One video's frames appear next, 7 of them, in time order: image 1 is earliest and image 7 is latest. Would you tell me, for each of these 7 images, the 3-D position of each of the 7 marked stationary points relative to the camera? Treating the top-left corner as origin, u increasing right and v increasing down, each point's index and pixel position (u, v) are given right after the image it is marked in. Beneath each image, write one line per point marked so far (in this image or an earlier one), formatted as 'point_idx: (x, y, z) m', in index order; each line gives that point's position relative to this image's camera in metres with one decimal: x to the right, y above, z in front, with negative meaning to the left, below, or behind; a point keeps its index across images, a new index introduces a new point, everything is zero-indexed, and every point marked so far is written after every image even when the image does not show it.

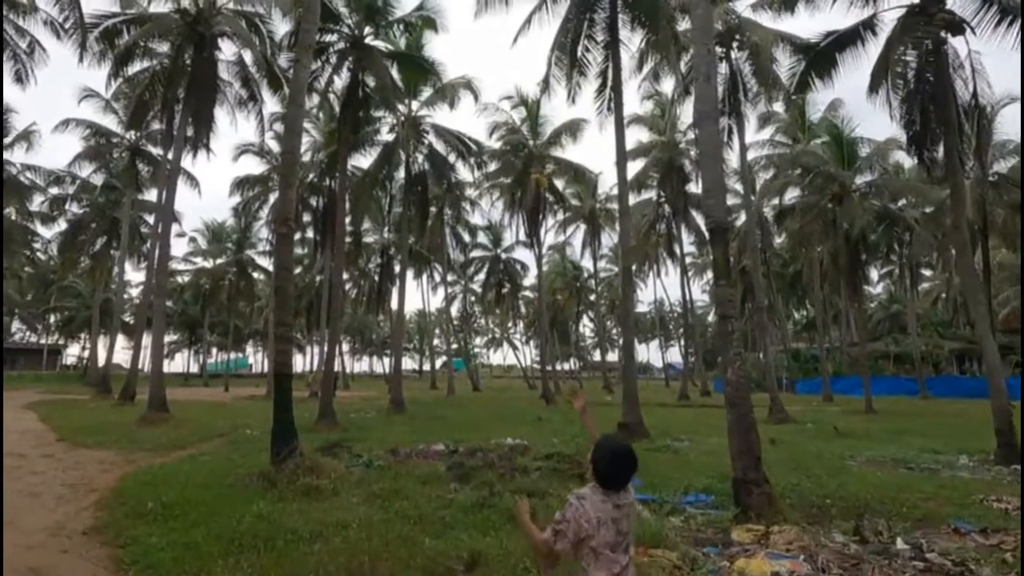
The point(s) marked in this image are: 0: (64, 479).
0: (-8.9, -3.8, +10.6) m
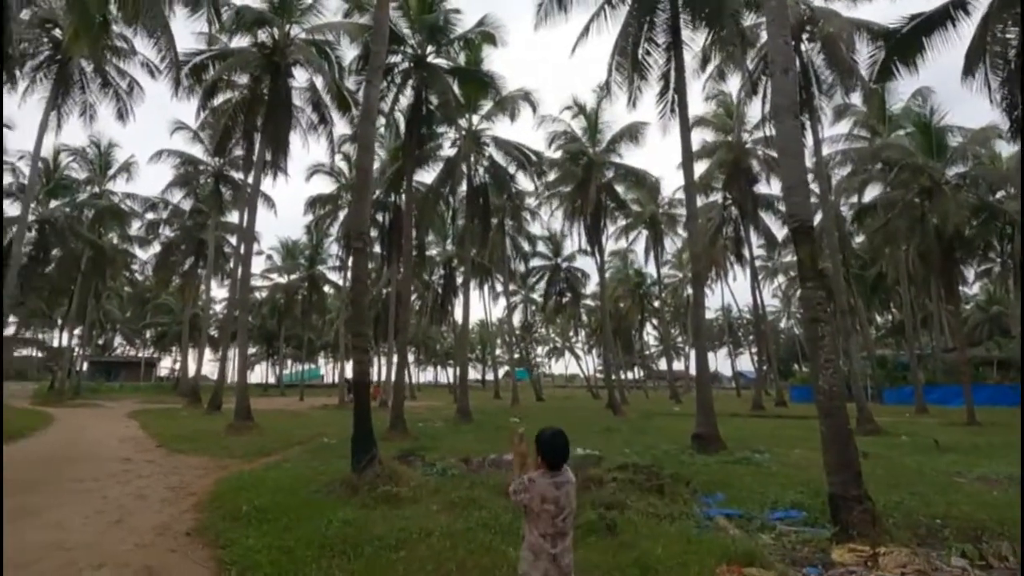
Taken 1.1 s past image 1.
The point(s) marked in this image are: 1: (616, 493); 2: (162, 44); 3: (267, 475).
0: (-7.4, -4.1, +11.4) m
1: (+1.7, -3.4, +8.8) m
2: (-11.2, +7.8, +17.1) m
3: (-5.2, -4.0, +11.3) m
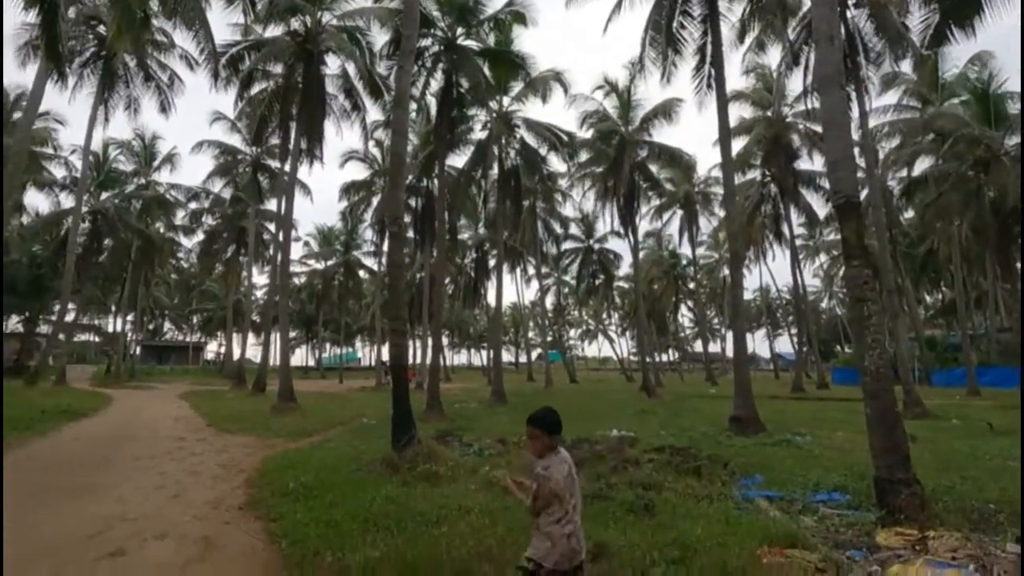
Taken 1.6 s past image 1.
0: (-6.6, -3.8, +11.9) m
1: (+2.3, -3.1, +8.8) m
2: (-10.3, +8.3, +17.5) m
3: (-4.4, -3.6, +11.7) m
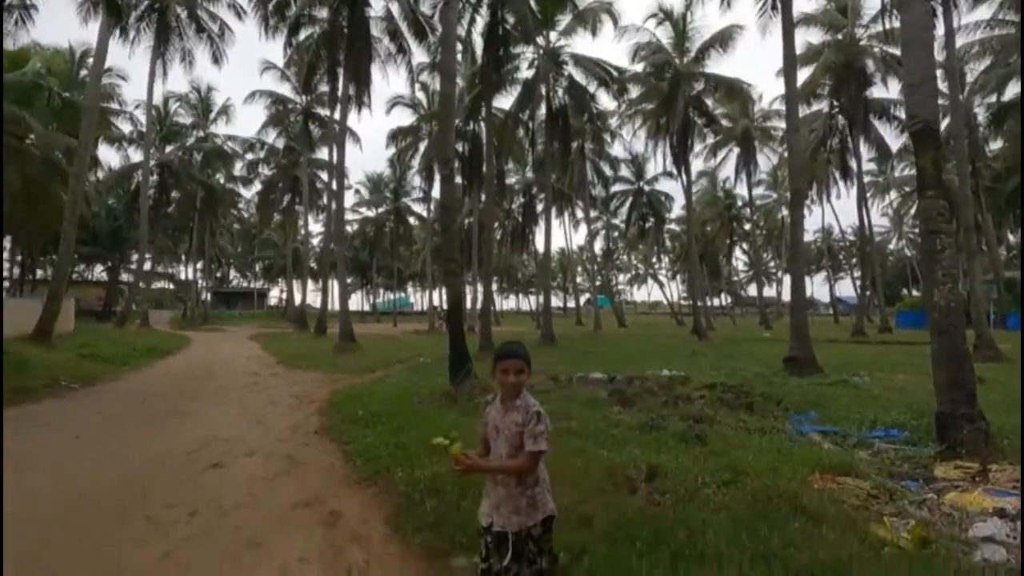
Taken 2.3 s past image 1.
0: (-5.4, -2.5, +12.9) m
1: (+3.2, -2.0, +8.9) m
2: (-8.7, +10.1, +17.5) m
3: (-3.2, -2.3, +12.5) m
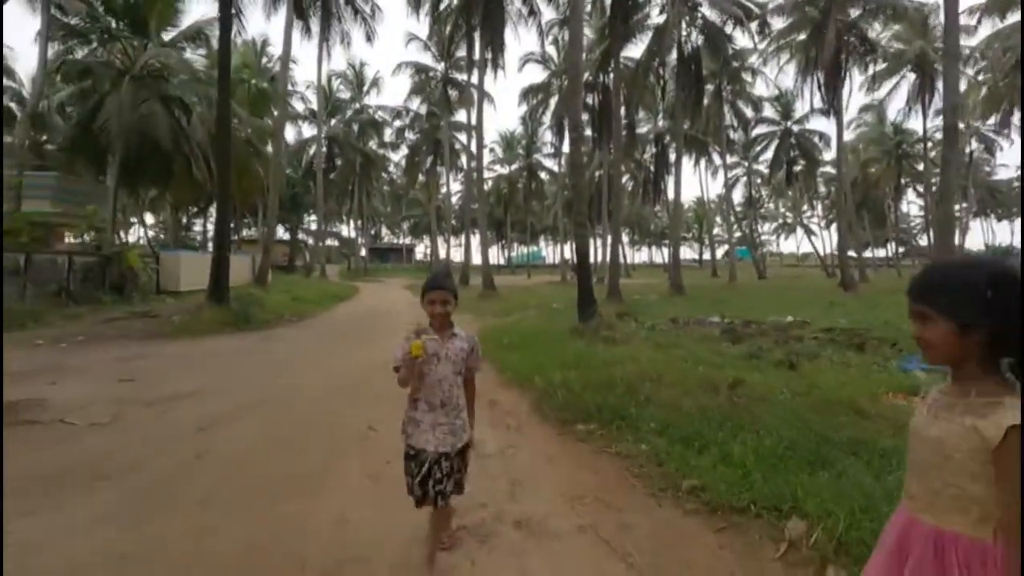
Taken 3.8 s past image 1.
0: (-1.9, -1.2, +15.7) m
1: (+5.5, -1.1, +9.7) m
2: (-4.2, +11.8, +19.9) m
3: (+0.1, -1.0, +14.7) m
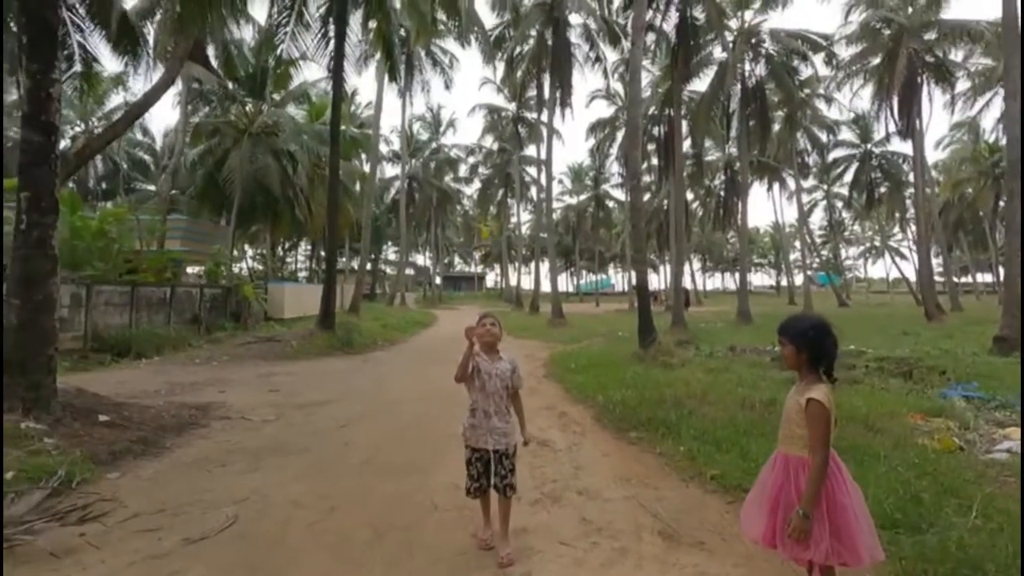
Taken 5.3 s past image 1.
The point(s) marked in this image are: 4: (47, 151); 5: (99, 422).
0: (+0.3, -2.1, +17.3) m
1: (+6.8, -1.7, +10.4) m
2: (-1.4, +10.6, +22.4) m
3: (+2.1, -1.9, +16.2) m
4: (-5.7, +1.7, +6.5) m
5: (-5.3, -1.7, +6.8) m
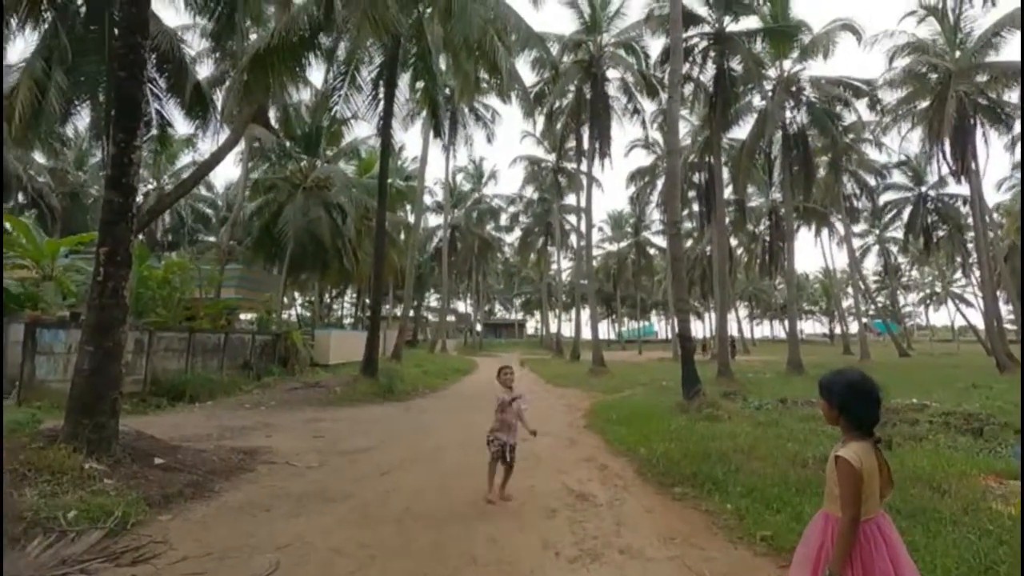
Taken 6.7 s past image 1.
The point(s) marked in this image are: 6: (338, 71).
0: (+1.6, -3.7, +17.1) m
1: (+7.6, -2.6, +9.8) m
2: (+0.3, +8.5, +23.4) m
3: (+3.3, -3.4, +15.8) m
4: (-5.2, +1.0, +7.1) m
5: (-4.8, -2.4, +7.1) m
6: (-5.6, +7.0, +17.1) m
